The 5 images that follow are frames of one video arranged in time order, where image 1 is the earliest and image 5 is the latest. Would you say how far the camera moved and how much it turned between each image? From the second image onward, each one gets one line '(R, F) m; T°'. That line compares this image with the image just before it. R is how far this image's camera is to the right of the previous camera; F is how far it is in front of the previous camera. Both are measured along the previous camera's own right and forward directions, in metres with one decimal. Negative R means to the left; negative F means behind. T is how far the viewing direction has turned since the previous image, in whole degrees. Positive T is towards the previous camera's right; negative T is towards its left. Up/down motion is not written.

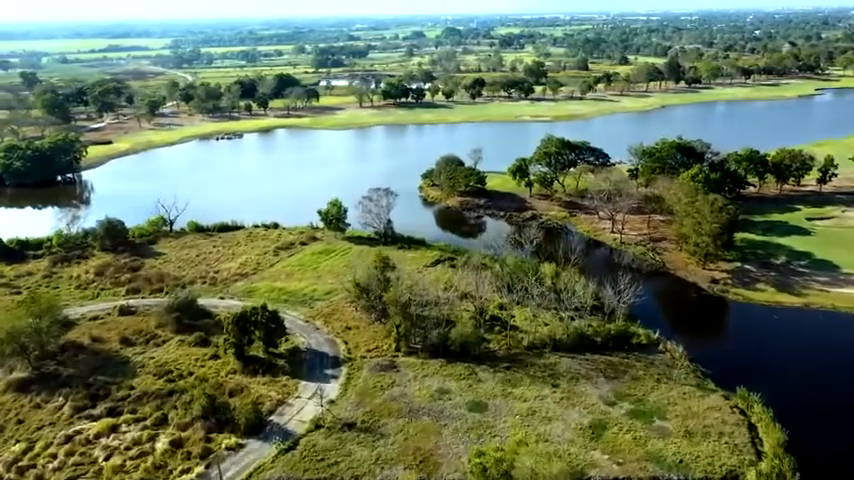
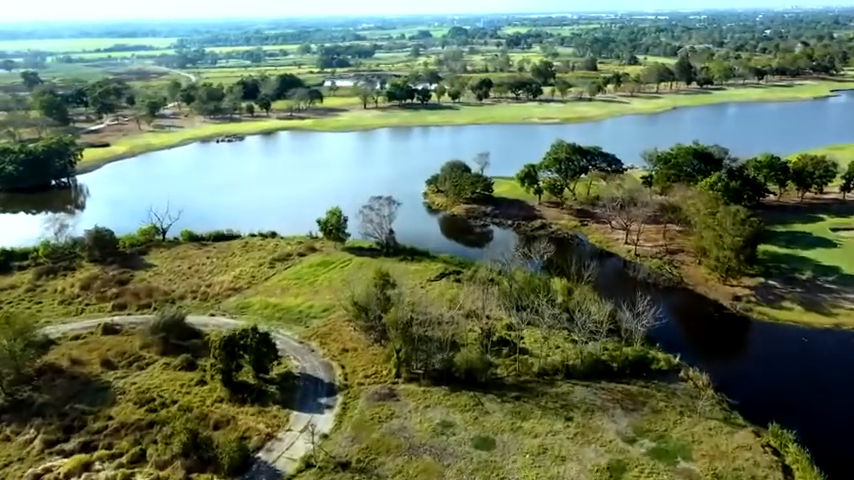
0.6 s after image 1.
(+0.2, +2.9) m; -1°
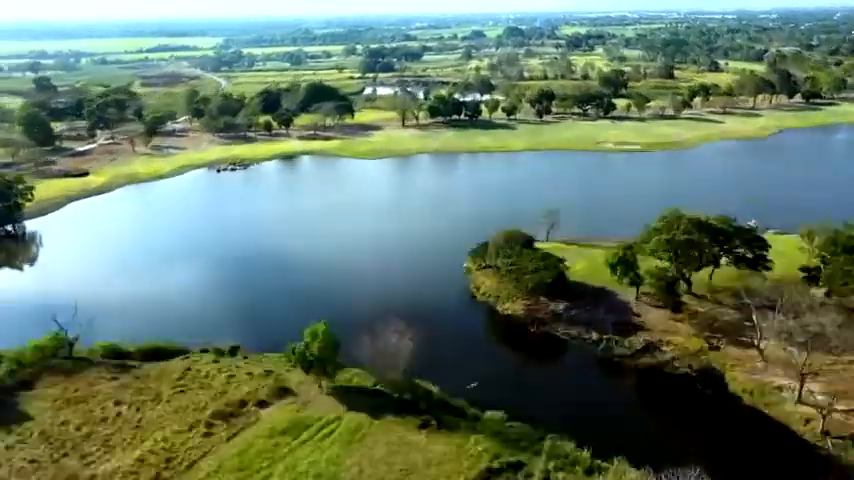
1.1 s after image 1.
(+0.4, +21.9) m; -4°
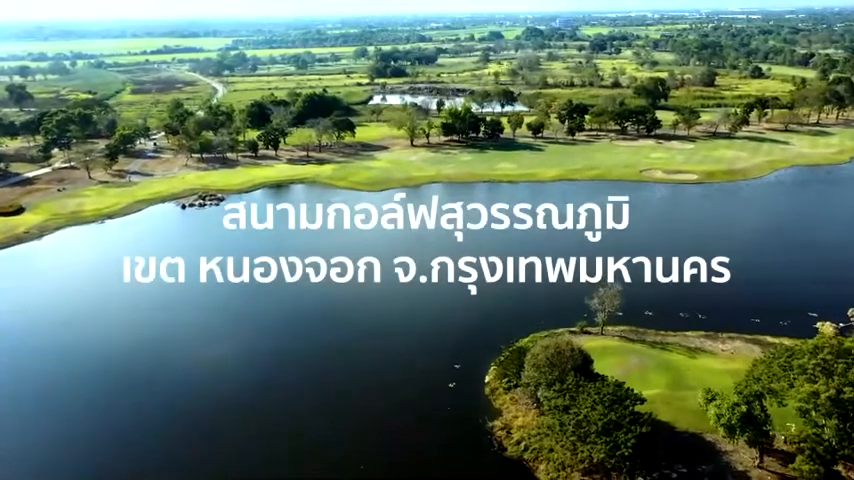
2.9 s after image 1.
(+0.4, +16.6) m; -1°
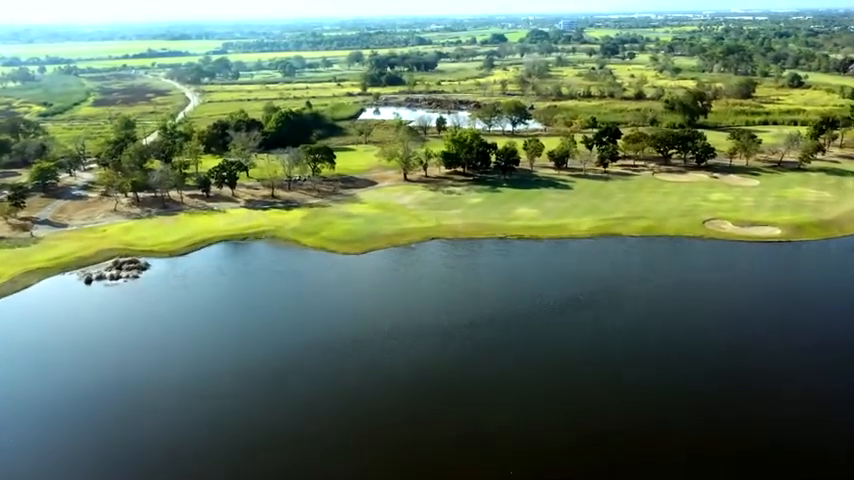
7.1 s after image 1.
(+0.3, +19.9) m; 0°
